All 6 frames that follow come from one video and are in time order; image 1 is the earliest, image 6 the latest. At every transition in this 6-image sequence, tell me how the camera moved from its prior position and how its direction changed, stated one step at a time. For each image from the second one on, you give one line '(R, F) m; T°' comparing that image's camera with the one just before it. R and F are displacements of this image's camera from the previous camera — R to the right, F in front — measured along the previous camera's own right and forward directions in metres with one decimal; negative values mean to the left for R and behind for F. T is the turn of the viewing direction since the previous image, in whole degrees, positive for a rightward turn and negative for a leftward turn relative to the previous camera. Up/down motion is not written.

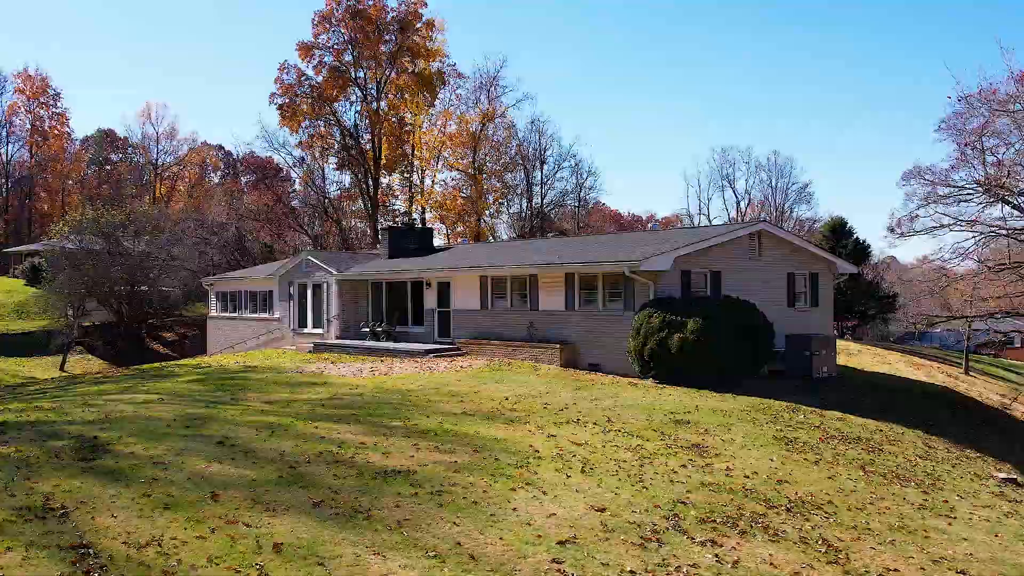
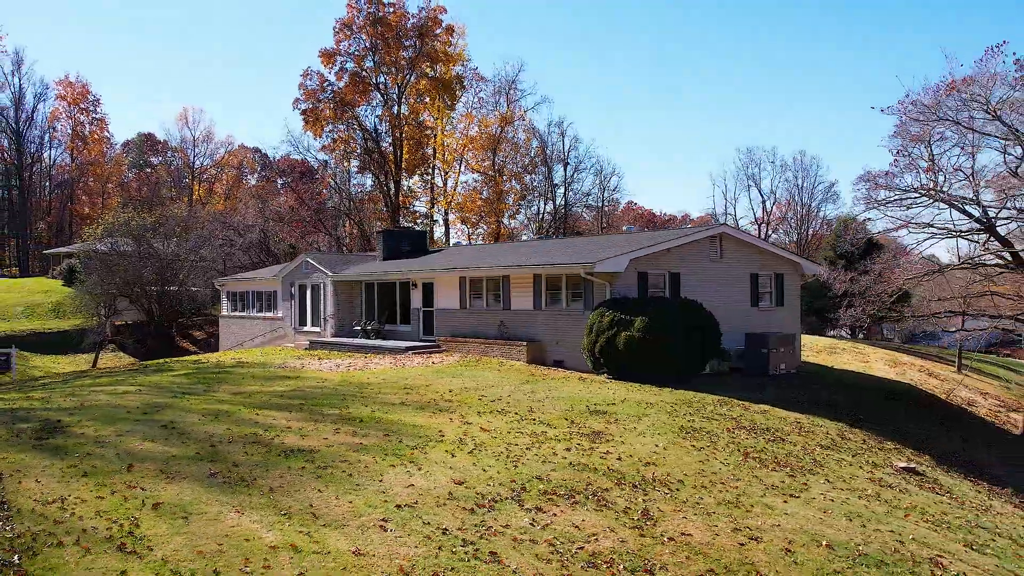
(+1.9, -0.8) m; -2°
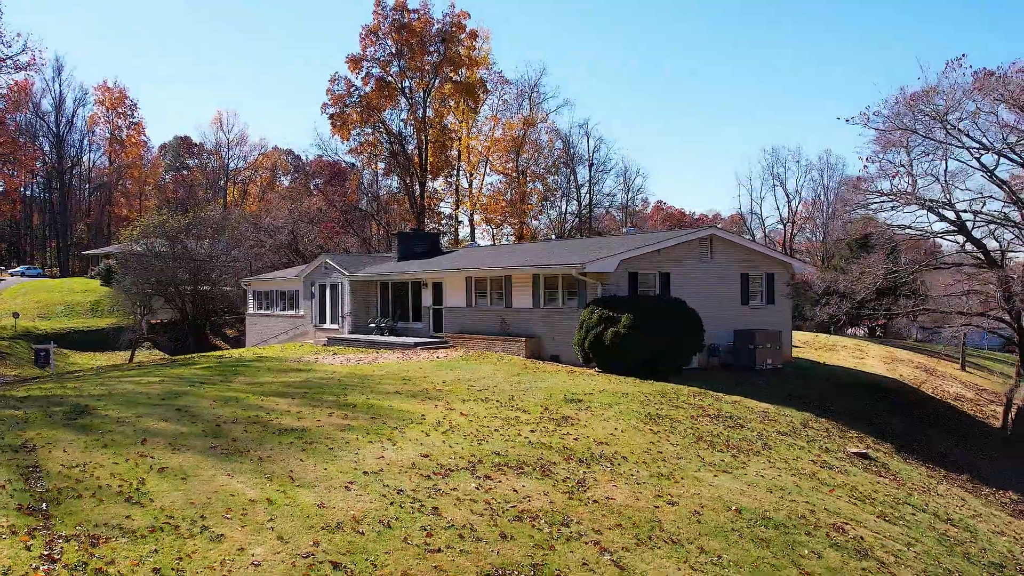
(+0.9, -1.0) m; -2°
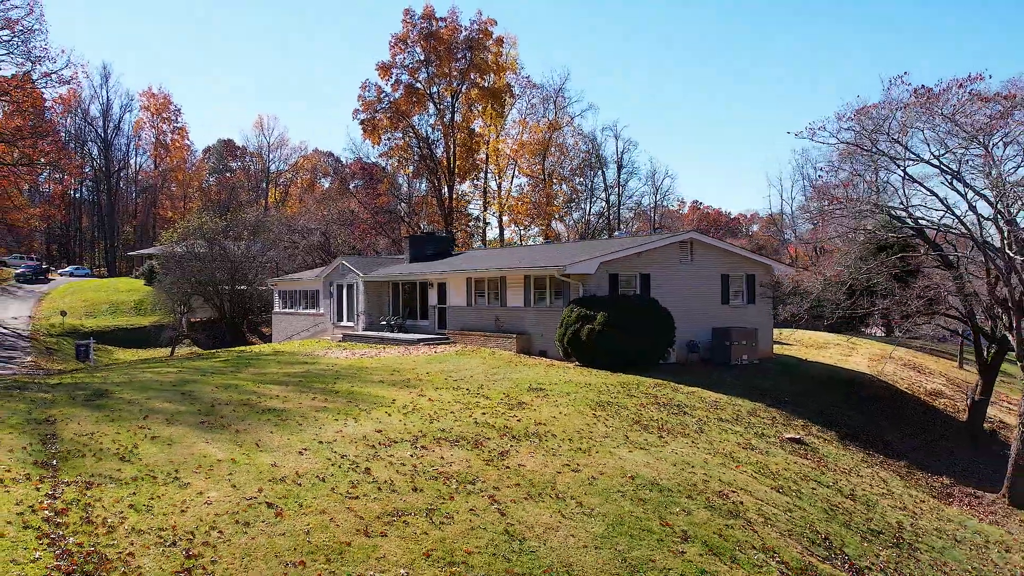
(+1.5, -1.3) m; -3°
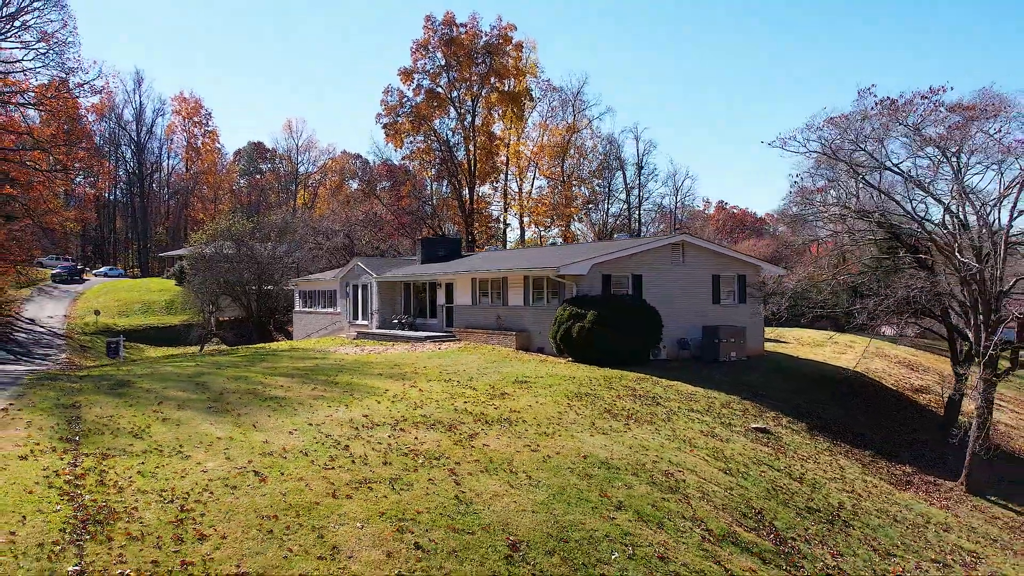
(+0.9, -1.0) m; -2°
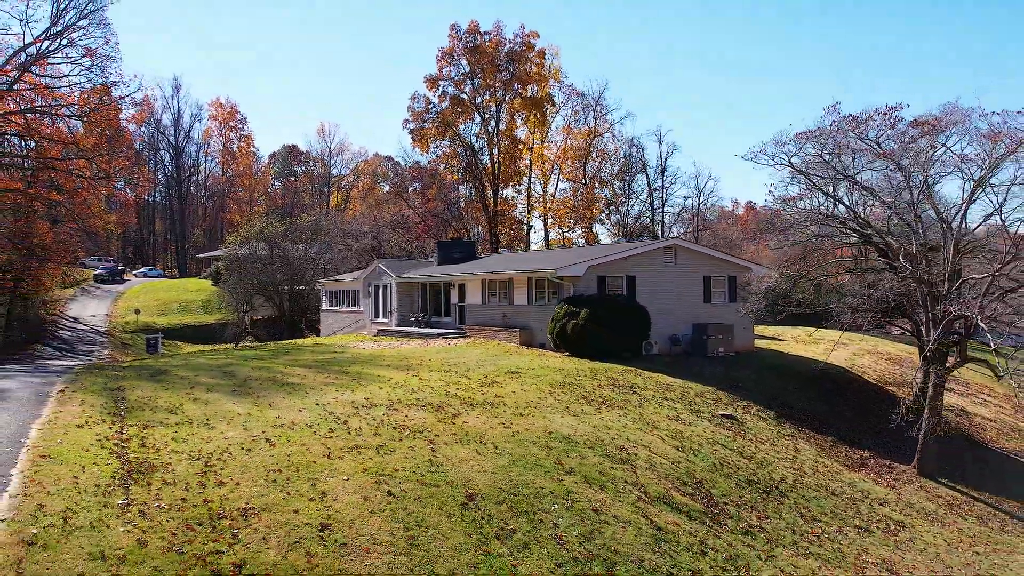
(+0.9, -1.5) m; -3°
